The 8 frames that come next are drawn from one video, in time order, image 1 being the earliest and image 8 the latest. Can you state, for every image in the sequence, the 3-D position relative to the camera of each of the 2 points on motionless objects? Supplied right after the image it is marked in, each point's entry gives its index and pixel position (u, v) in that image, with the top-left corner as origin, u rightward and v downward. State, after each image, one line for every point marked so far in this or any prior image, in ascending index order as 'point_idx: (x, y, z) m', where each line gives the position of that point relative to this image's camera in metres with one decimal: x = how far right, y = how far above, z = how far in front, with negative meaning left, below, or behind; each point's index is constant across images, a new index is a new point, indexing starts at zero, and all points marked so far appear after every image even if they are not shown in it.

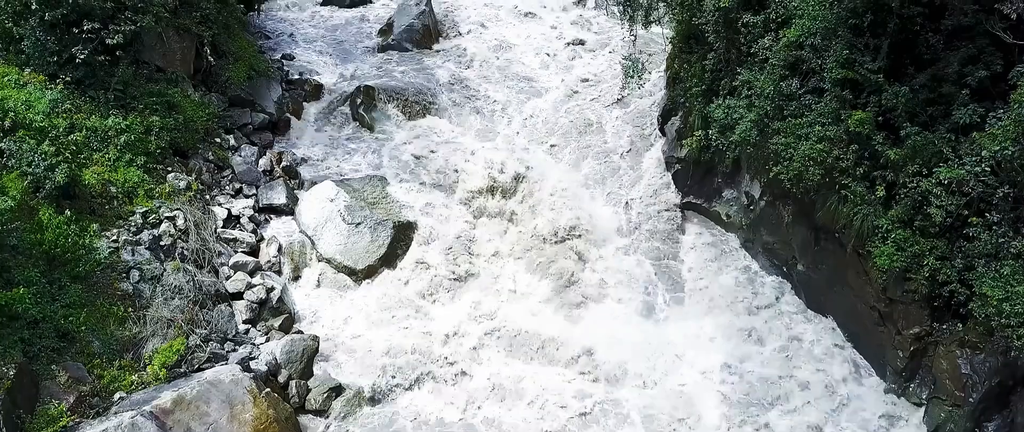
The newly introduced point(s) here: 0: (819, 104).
0: (+2.9, +1.1, +7.9) m
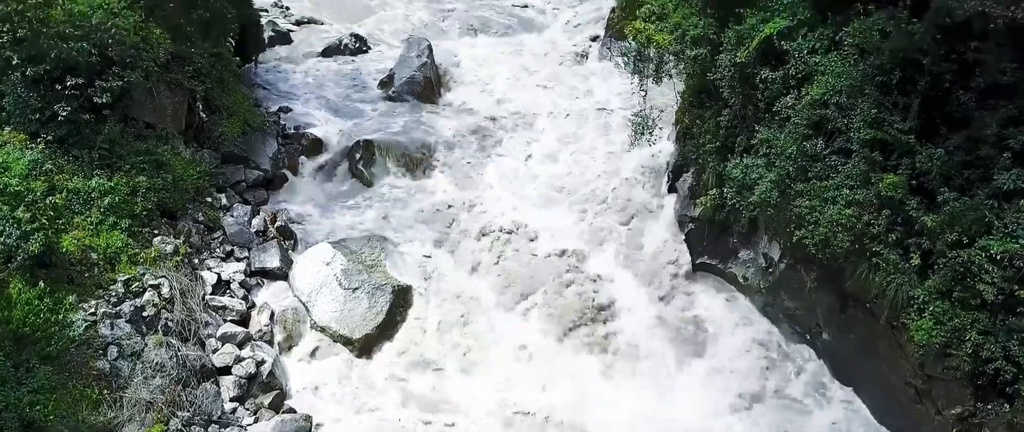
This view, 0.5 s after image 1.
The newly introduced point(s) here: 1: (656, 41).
0: (+3.0, +0.4, +7.4) m
1: (+1.7, +2.1, +10.0) m
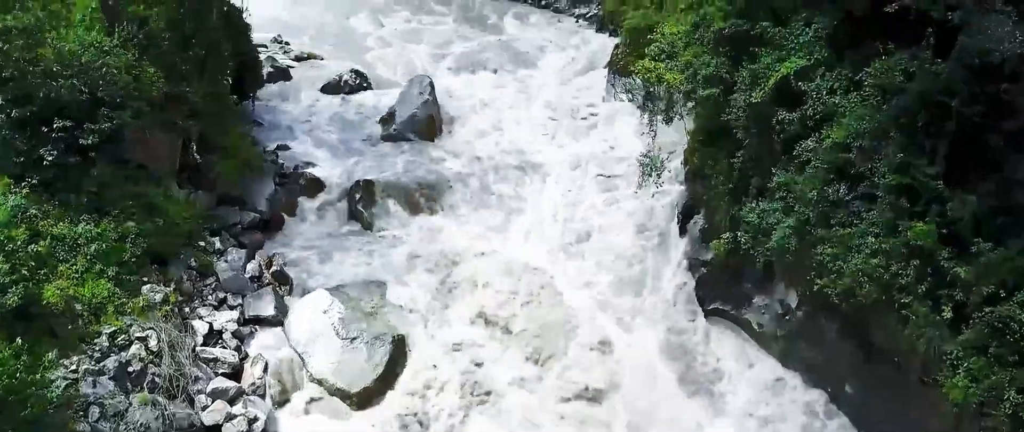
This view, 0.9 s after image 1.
0: (+3.0, 0.0, +7.0) m
1: (+1.8, +1.6, +9.7) m
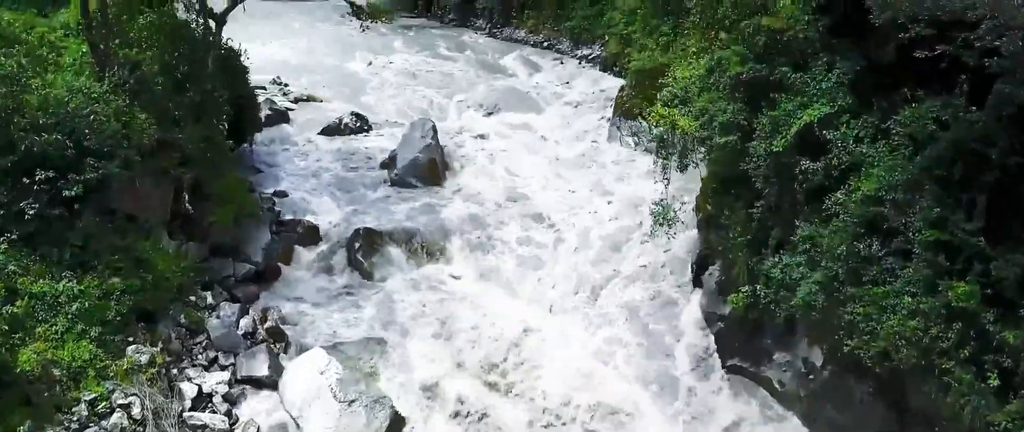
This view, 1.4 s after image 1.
0: (+3.1, -0.4, +6.6) m
1: (+1.9, +1.0, +9.3) m
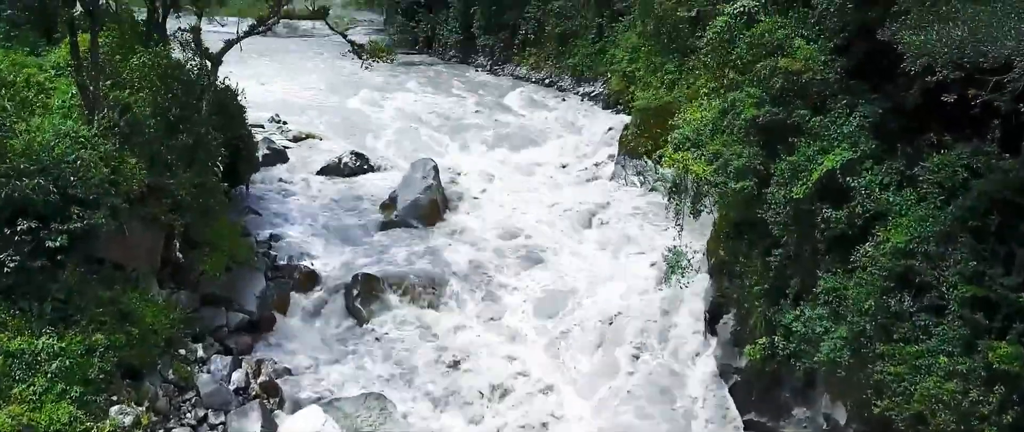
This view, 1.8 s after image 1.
0: (+3.2, -0.8, +6.2) m
1: (+2.0, +0.5, +8.9) m
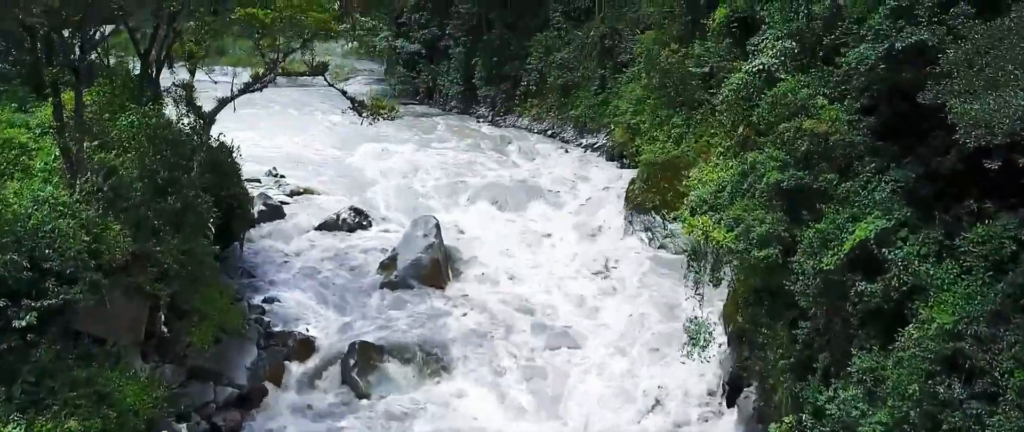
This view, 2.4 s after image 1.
0: (+3.3, -1.4, +5.6) m
1: (+2.0, -0.2, +8.4) m
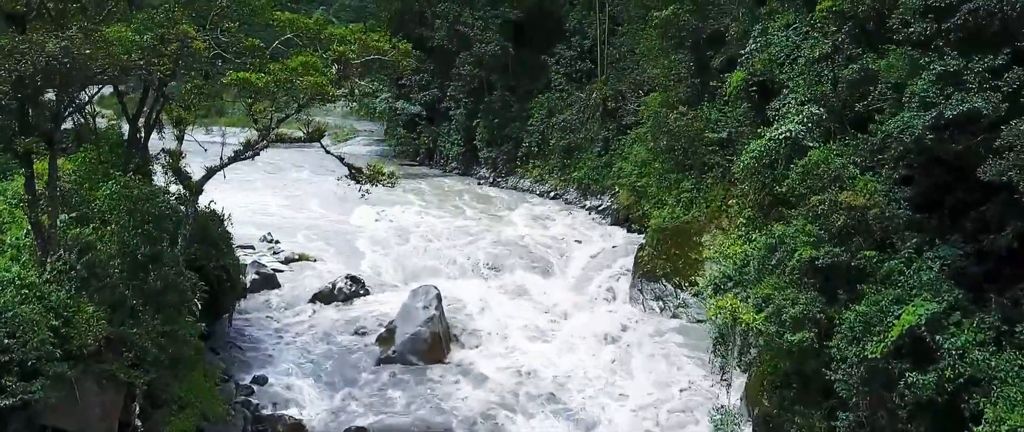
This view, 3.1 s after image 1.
0: (+3.4, -1.9, +4.9) m
1: (+2.1, -0.9, +7.8) m
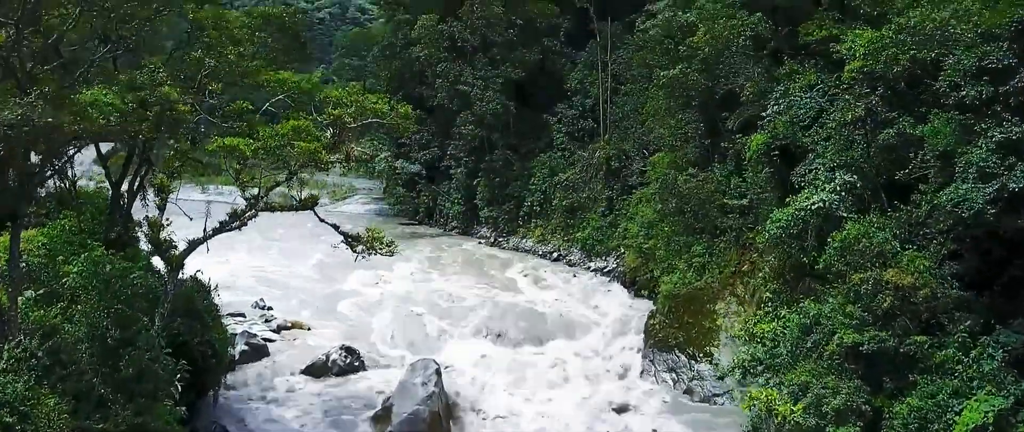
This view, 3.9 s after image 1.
0: (+3.4, -2.4, +4.1) m
1: (+2.2, -1.6, +7.1) m
